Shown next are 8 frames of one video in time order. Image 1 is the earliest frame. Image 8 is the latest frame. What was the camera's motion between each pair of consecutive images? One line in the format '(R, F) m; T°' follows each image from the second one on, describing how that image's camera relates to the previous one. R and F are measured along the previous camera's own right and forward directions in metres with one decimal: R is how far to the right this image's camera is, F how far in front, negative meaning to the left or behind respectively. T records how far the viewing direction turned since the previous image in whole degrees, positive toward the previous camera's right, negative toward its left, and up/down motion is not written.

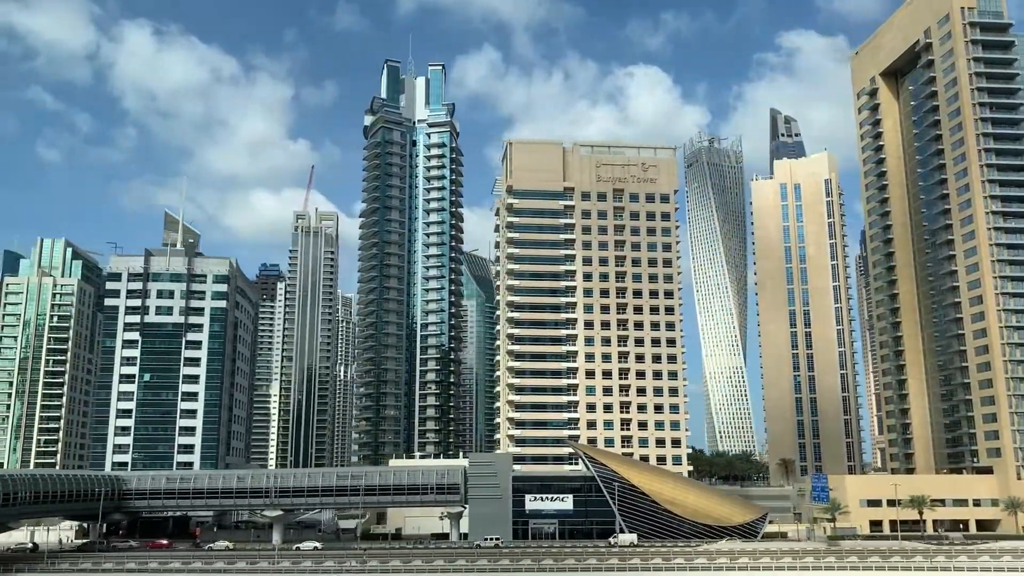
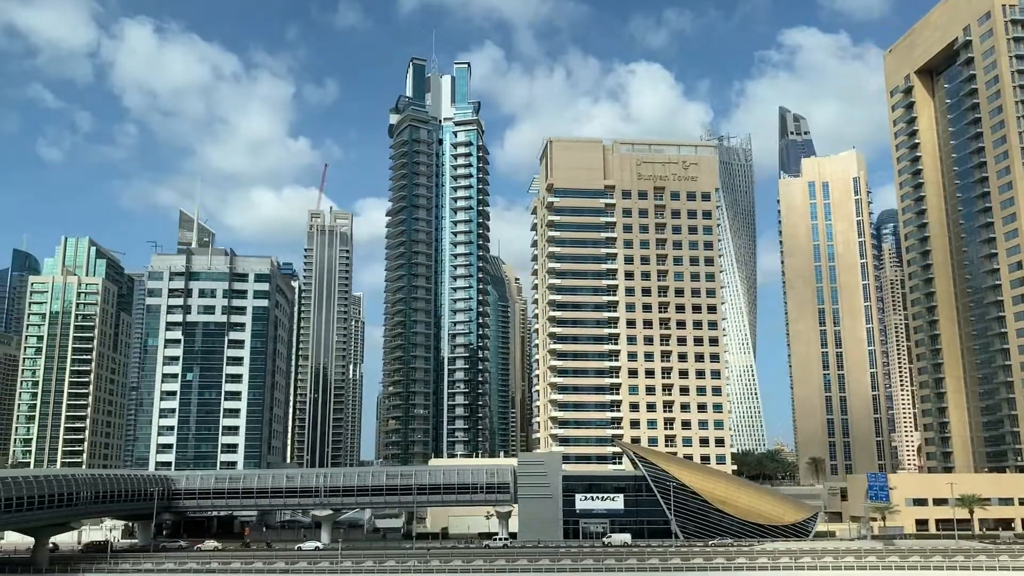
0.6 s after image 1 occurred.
(-5.5, +0.3) m; 0°
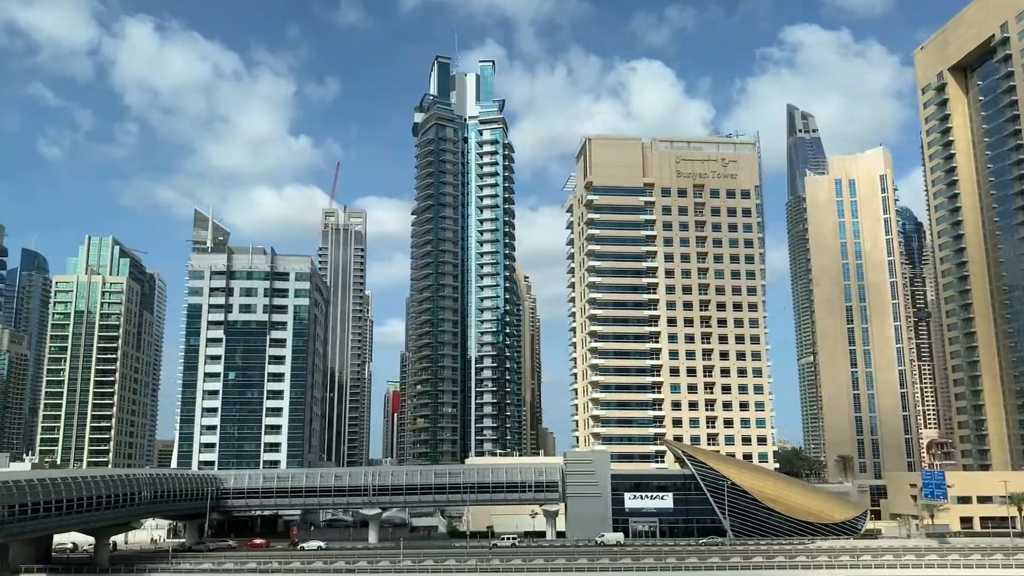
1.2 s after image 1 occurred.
(-5.3, +0.1) m; 0°
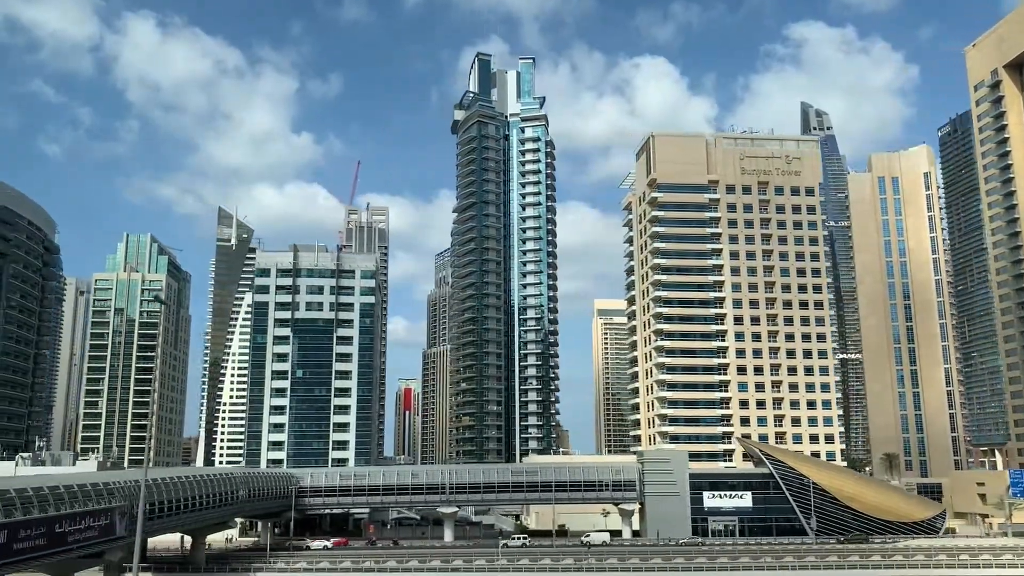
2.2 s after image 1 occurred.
(-8.5, +0.2) m; 0°
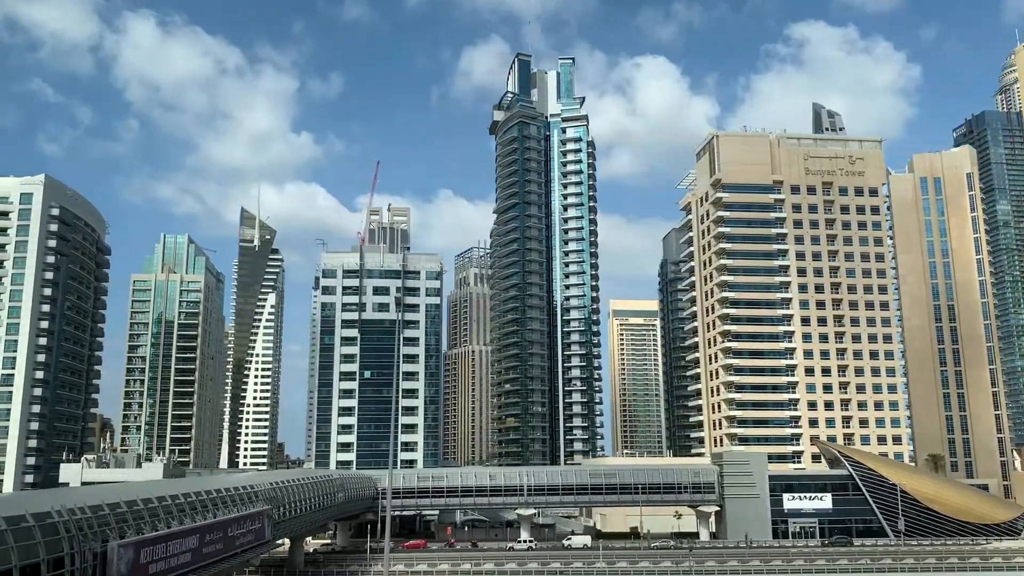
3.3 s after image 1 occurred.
(-8.8, +0.3) m; 0°
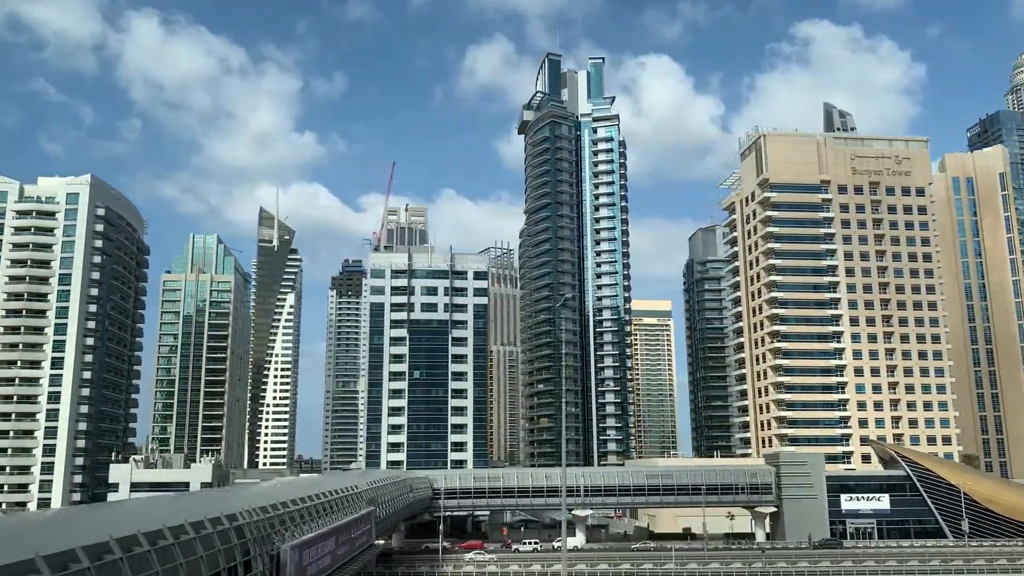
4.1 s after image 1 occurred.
(-6.0, +0.1) m; 0°
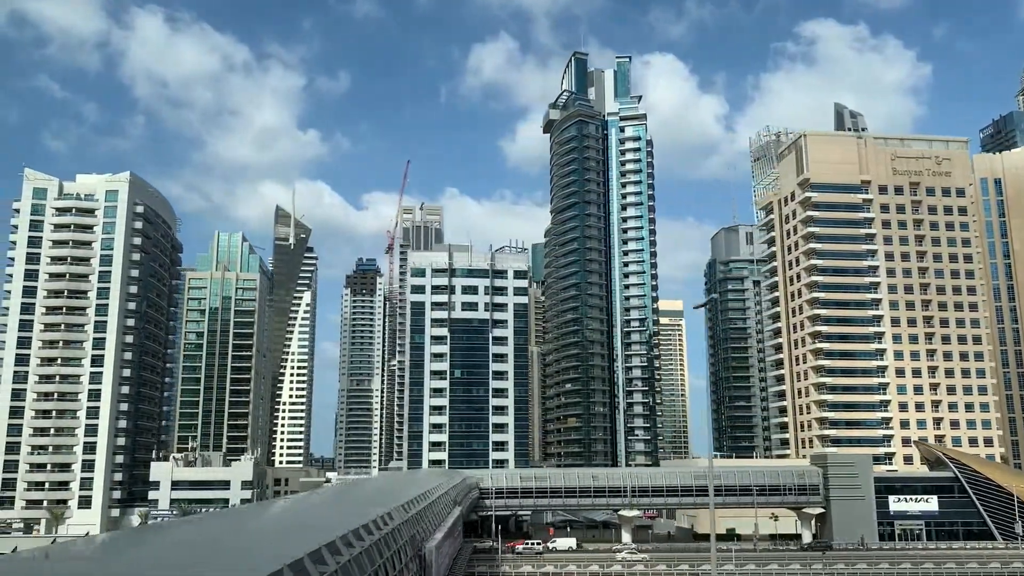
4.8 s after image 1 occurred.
(-5.0, +0.2) m; 0°
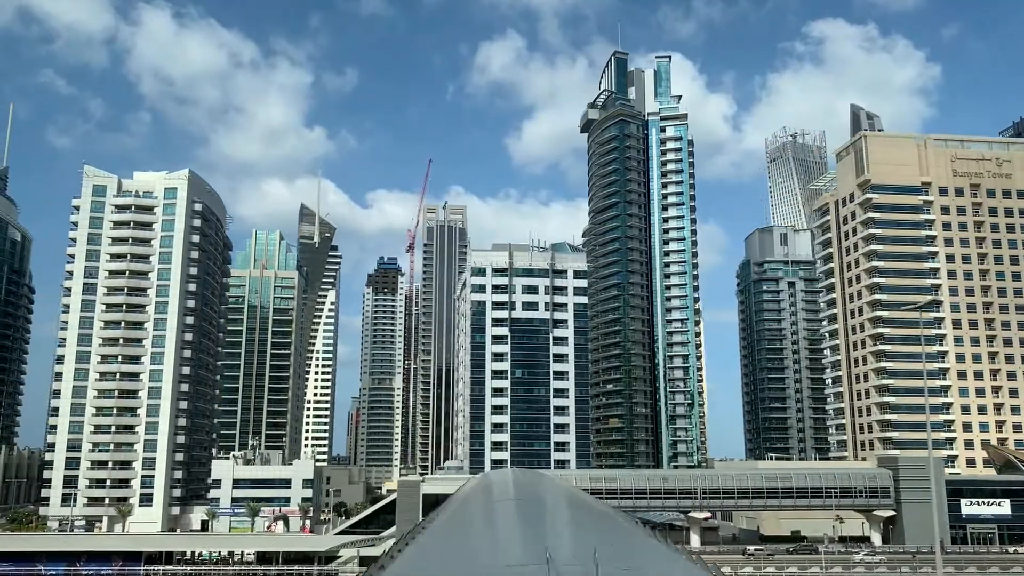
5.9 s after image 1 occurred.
(-7.4, +0.2) m; 0°
